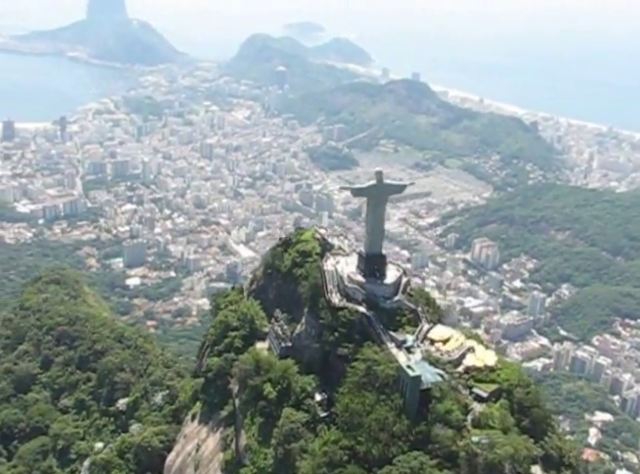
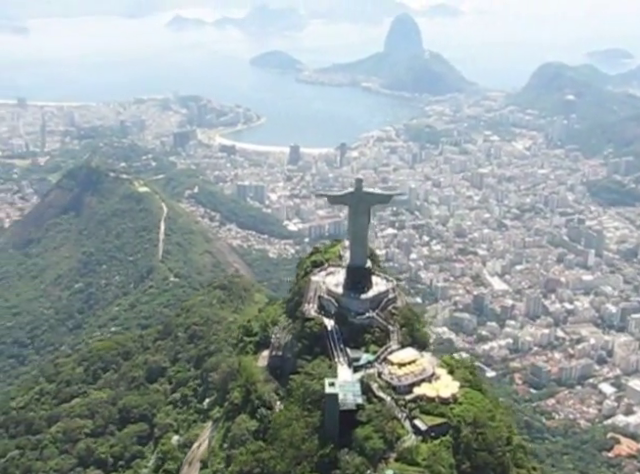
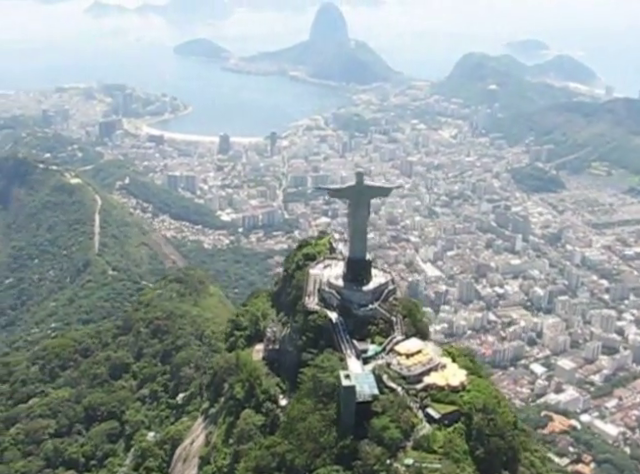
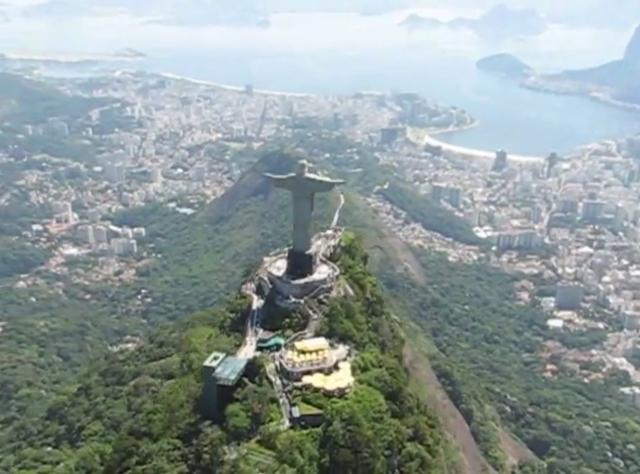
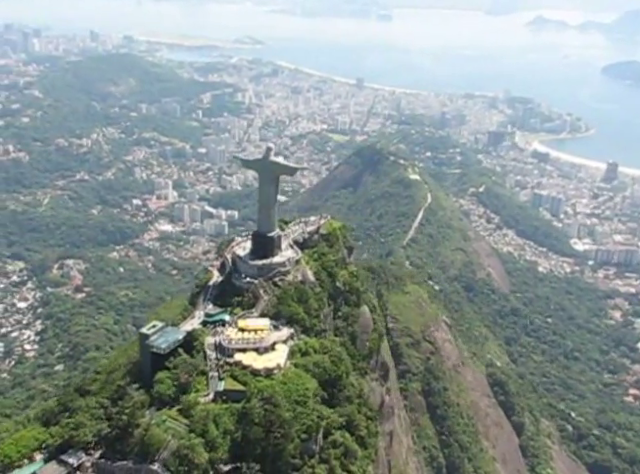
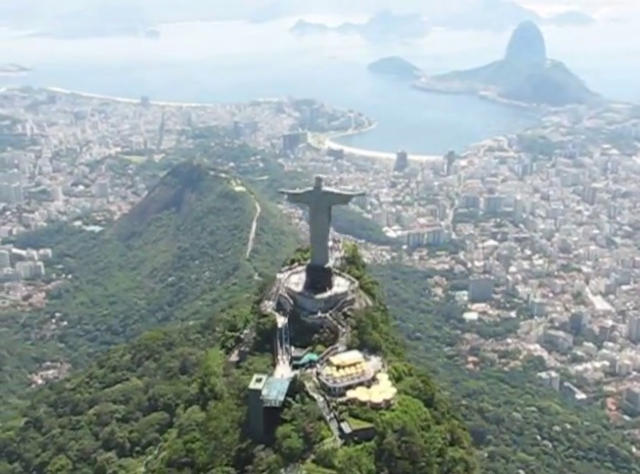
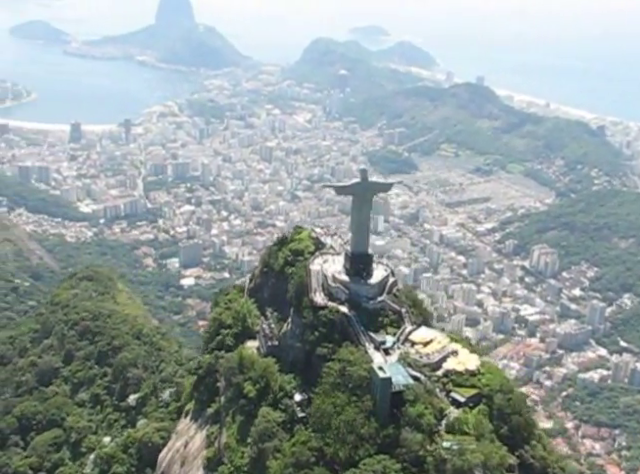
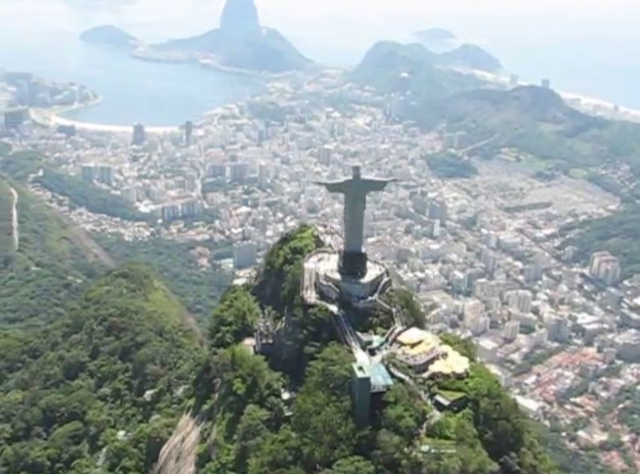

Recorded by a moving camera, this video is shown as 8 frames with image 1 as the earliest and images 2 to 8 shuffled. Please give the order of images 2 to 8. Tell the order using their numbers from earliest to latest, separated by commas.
7, 8, 3, 2, 6, 4, 5
